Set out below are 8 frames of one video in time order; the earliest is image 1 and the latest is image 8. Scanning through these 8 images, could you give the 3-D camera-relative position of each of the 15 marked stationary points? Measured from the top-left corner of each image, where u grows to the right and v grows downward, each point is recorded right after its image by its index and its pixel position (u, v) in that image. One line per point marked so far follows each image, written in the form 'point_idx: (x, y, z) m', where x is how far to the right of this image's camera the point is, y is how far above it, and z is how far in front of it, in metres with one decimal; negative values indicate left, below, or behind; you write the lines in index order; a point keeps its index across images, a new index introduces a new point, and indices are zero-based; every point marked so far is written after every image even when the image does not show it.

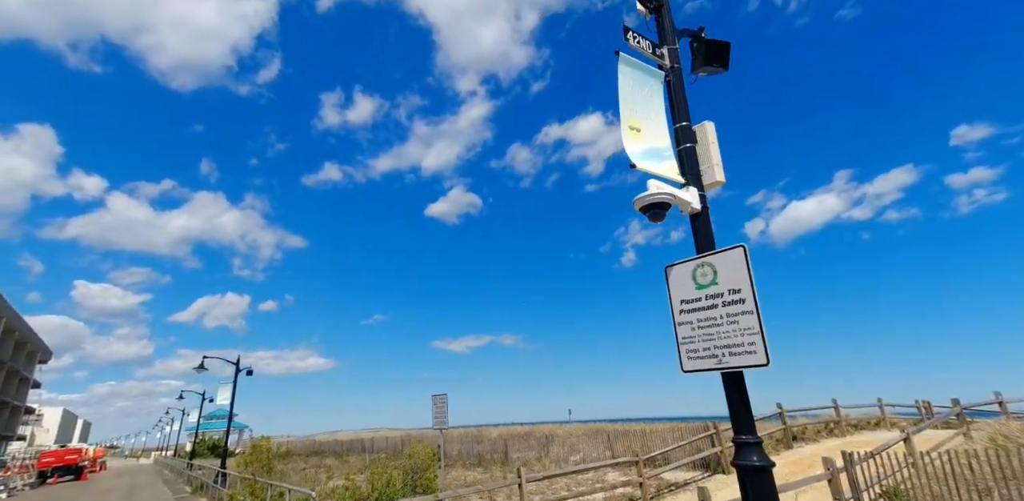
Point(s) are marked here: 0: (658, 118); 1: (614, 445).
0: (+0.9, +0.8, +3.1) m
1: (+3.2, -6.0, +15.2) m
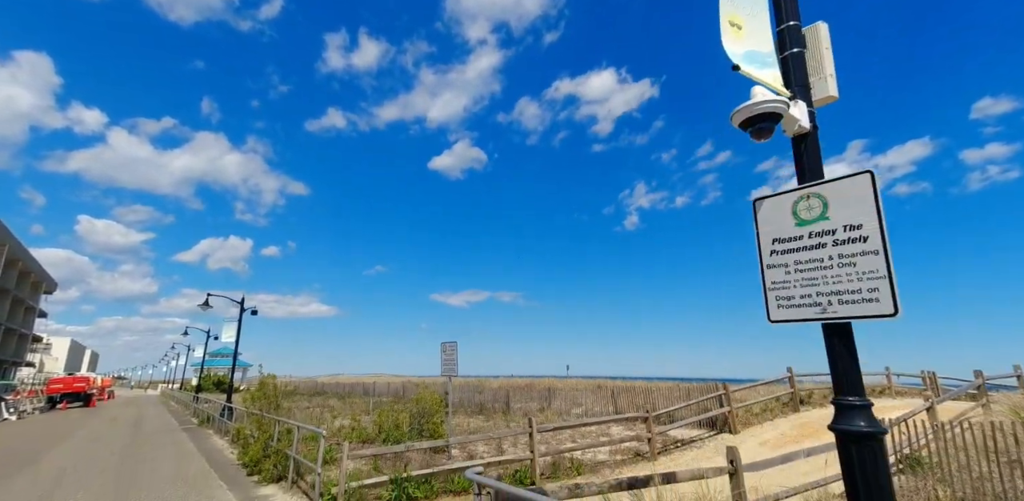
0: (+1.3, +1.2, +2.6) m
1: (+3.3, -4.6, +15.3) m
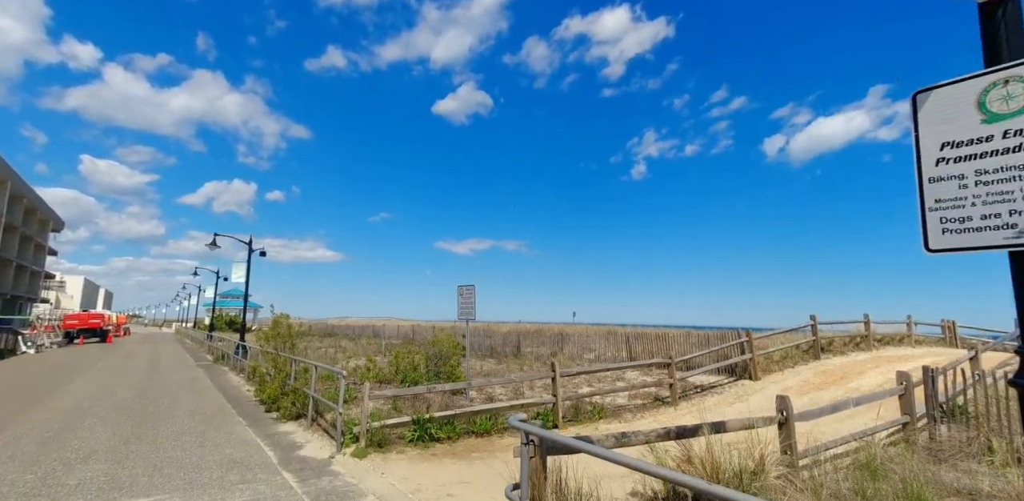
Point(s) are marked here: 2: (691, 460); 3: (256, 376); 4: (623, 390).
0: (+1.7, +1.6, +1.9) m
1: (+3.8, -2.9, +15.1) m
2: (+1.8, -2.1, +4.9) m
3: (-5.9, -2.9, +11.4) m
4: (+2.3, -2.8, +10.1) m
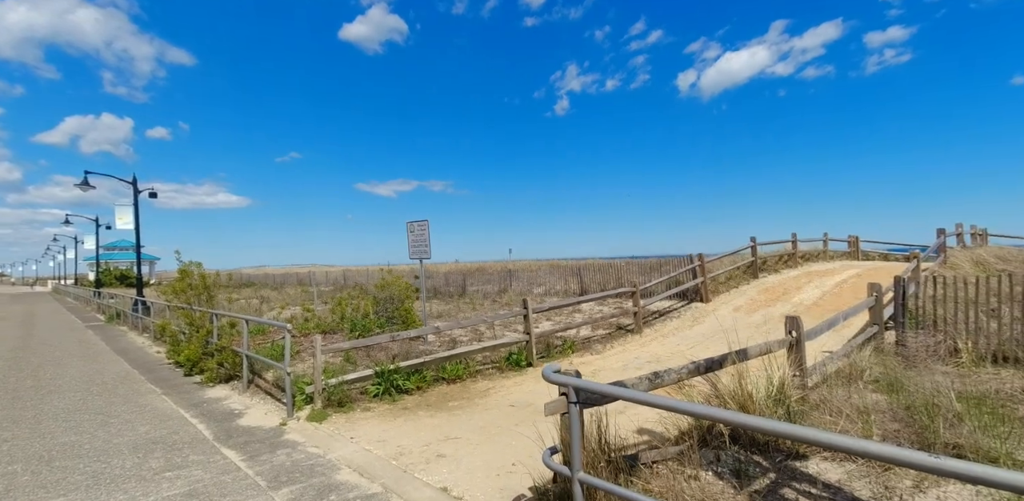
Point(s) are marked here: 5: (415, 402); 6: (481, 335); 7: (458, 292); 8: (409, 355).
0: (+2.1, +2.0, +1.0) m
1: (+2.1, -0.8, +14.9) m
2: (+1.8, -1.3, +4.4) m
3: (-6.8, -1.6, +9.7) m
4: (+1.5, -1.4, +9.7) m
5: (-1.2, -1.9, +6.2) m
6: (-0.6, -1.6, +9.4) m
7: (-1.9, -1.5, +17.3) m
8: (-1.5, -1.5, +7.2) m
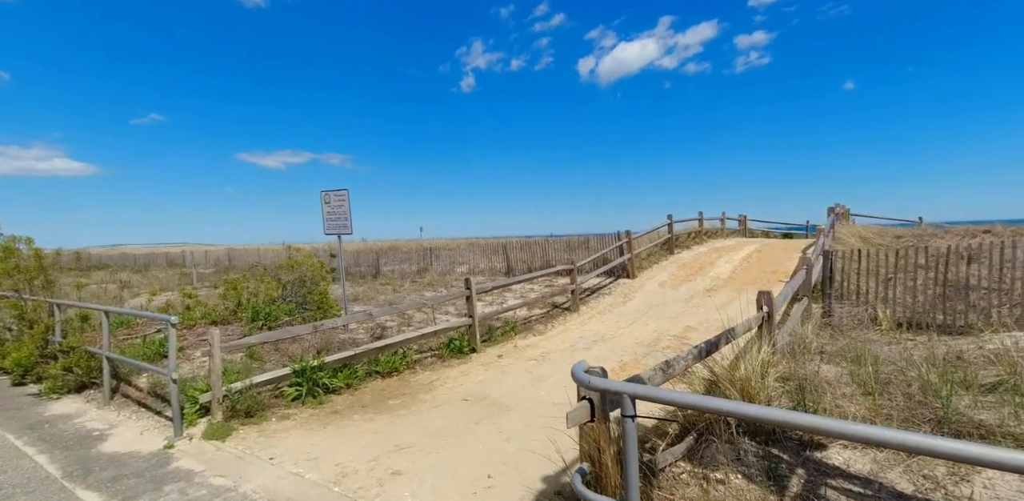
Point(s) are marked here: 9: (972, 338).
0: (+2.6, +2.1, +0.5) m
1: (-0.2, -0.1, +14.2) m
2: (+1.6, -1.0, +3.9) m
3: (-7.9, -1.2, +7.4) m
4: (+0.2, -0.9, +9.0) m
5: (-1.7, -1.6, +5.1) m
6: (-1.7, -1.2, +8.4) m
7: (-4.7, -0.7, +15.8) m
8: (-2.2, -1.2, +6.0) m
9: (+6.0, -1.1, +6.4) m
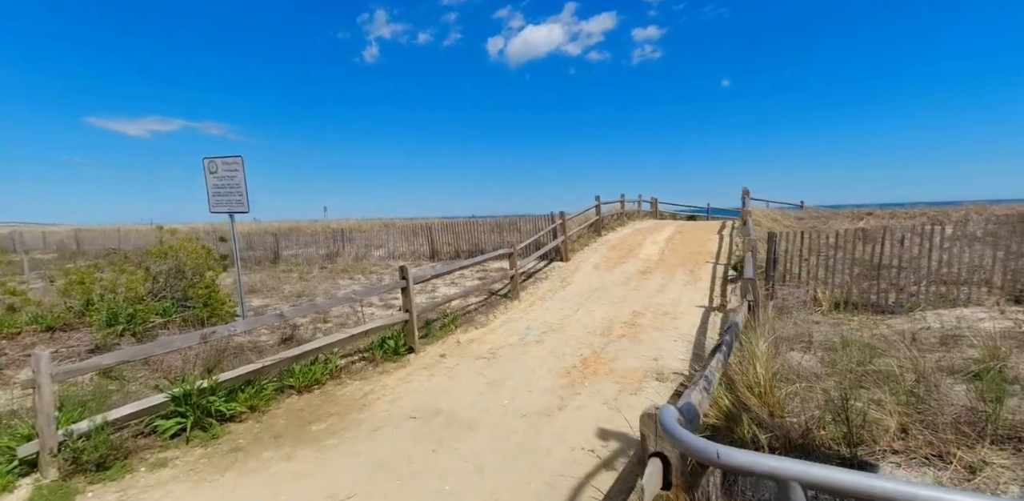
0: (+3.1, +2.1, 0.0) m
1: (-2.2, +0.3, +13.0) m
2: (+1.5, -0.9, +3.3) m
3: (-8.5, -1.0, +4.9) m
4: (-0.9, -0.6, +8.0) m
5: (-2.0, -1.4, +3.8) m
6: (-2.7, -0.9, +7.0) m
7: (-6.9, -0.2, +13.8) m
8: (-2.7, -1.0, +4.6) m
9: (+5.3, -0.9, +6.6) m
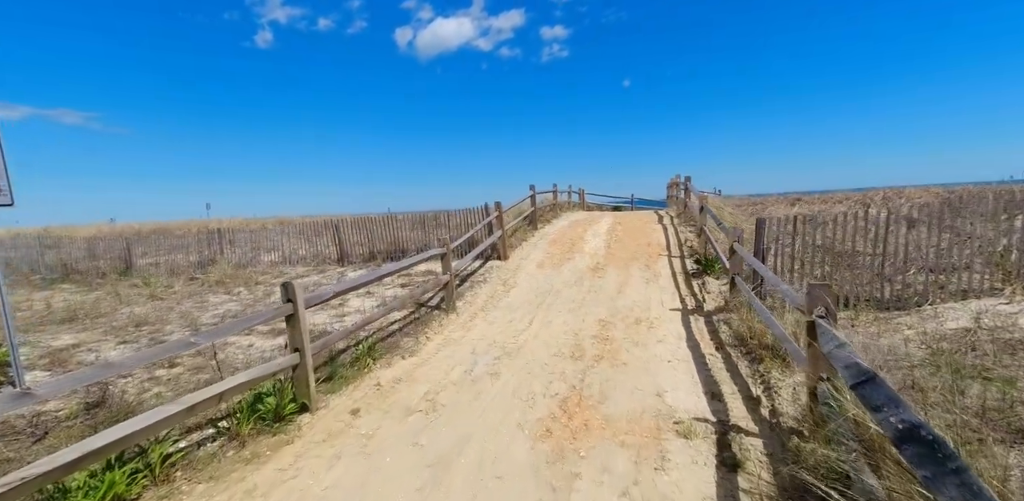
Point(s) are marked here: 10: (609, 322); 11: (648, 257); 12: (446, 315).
0: (+3.5, +2.2, -1.3) m
1: (-3.9, +0.3, +10.7) m
2: (+1.4, -0.8, +1.7) m
3: (-8.7, -1.3, +1.6) m
4: (-1.6, -0.6, +6.0) m
5: (-2.0, -1.5, +1.7) m
6: (-3.2, -1.0, +4.7) m
7: (-8.6, -0.4, +10.7) m
8: (-2.9, -1.1, +2.4) m
9: (+4.7, -0.7, +5.6) m
10: (+1.2, -0.9, +6.4) m
11: (+2.8, -0.1, +10.1) m
12: (-0.9, -0.9, +6.7) m
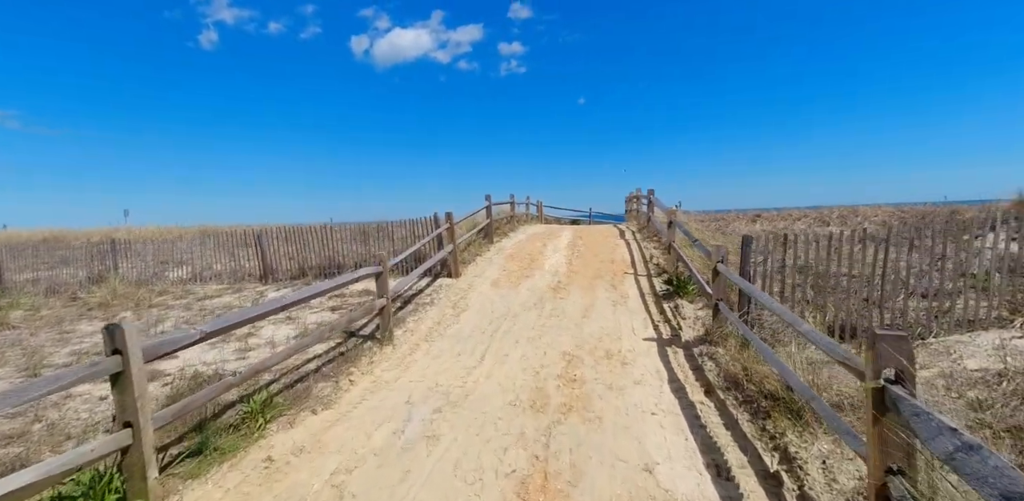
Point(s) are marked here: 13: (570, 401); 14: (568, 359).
0: (+3.6, +2.1, -2.0) m
1: (-4.8, 0.0, +9.2) m
2: (+1.3, -1.0, +0.8) m
3: (-8.8, -1.3, -0.2) m
4: (-2.2, -0.8, +4.7) m
5: (-2.2, -1.6, +0.4) m
6: (-3.6, -1.1, +3.3) m
7: (-9.5, -0.7, +8.8) m
8: (-3.1, -1.2, +1.0) m
9: (+4.2, -0.9, +4.9) m
10: (+0.7, -1.1, +5.4) m
11: (+1.9, -0.5, +9.2) m
12: (-1.5, -1.1, +5.5) m
13: (+0.5, -1.3, +4.2) m
14: (+0.6, -1.2, +5.3) m
